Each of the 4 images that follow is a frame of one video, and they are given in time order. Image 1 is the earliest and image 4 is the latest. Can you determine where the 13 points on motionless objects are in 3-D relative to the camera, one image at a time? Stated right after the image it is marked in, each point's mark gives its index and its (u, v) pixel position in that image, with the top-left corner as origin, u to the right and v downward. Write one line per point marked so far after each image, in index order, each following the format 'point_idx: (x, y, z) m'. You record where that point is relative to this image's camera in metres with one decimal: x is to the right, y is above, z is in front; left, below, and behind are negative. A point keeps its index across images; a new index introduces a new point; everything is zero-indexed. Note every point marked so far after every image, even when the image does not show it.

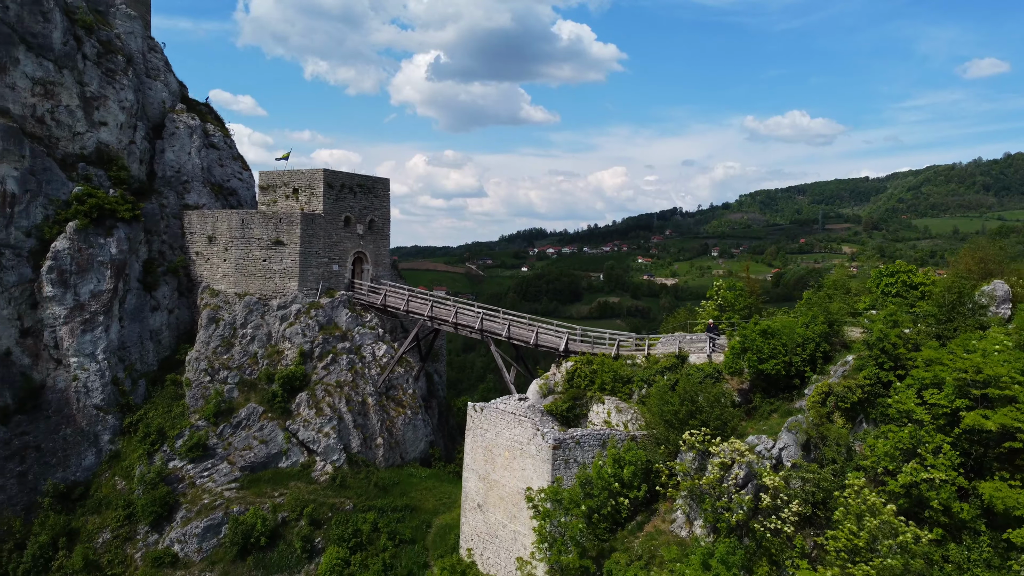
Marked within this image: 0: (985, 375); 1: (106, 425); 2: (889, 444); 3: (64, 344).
0: (+8.3, -1.5, +11.1) m
1: (-11.1, -3.7, +17.0) m
2: (+6.8, -2.8, +11.3) m
3: (-12.1, -1.5, +17.0) m
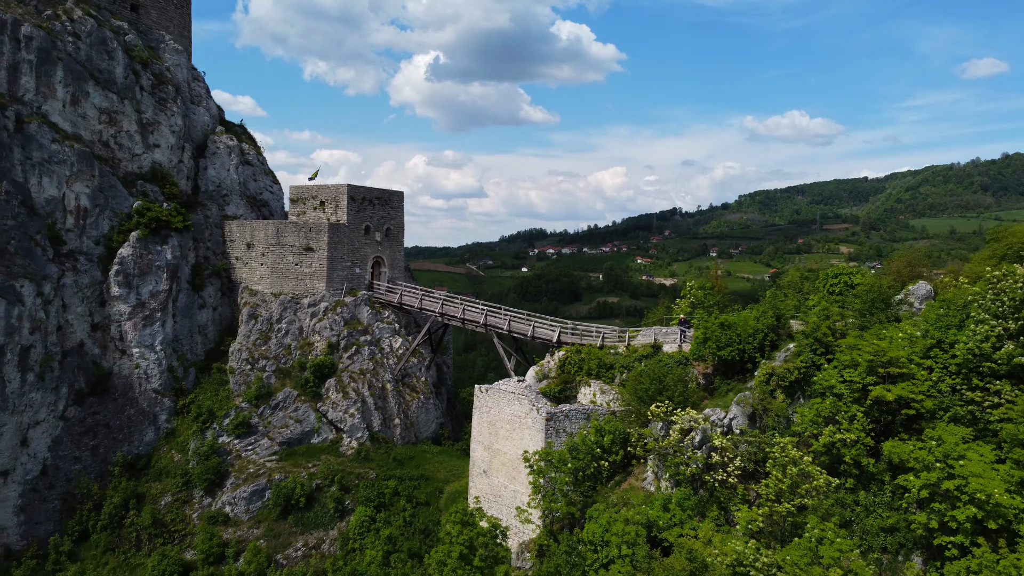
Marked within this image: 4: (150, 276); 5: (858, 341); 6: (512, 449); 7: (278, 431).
0: (+8.3, -1.5, +13.9) m
1: (-11.0, -3.8, +19.8) m
2: (+6.8, -2.8, +14.1) m
3: (-12.1, -1.5, +19.8) m
4: (-11.5, +0.4, +19.9) m
5: (+8.1, -1.2, +14.7) m
6: (0.0, -4.3, +16.8) m
7: (-7.4, -4.5, +19.8) m
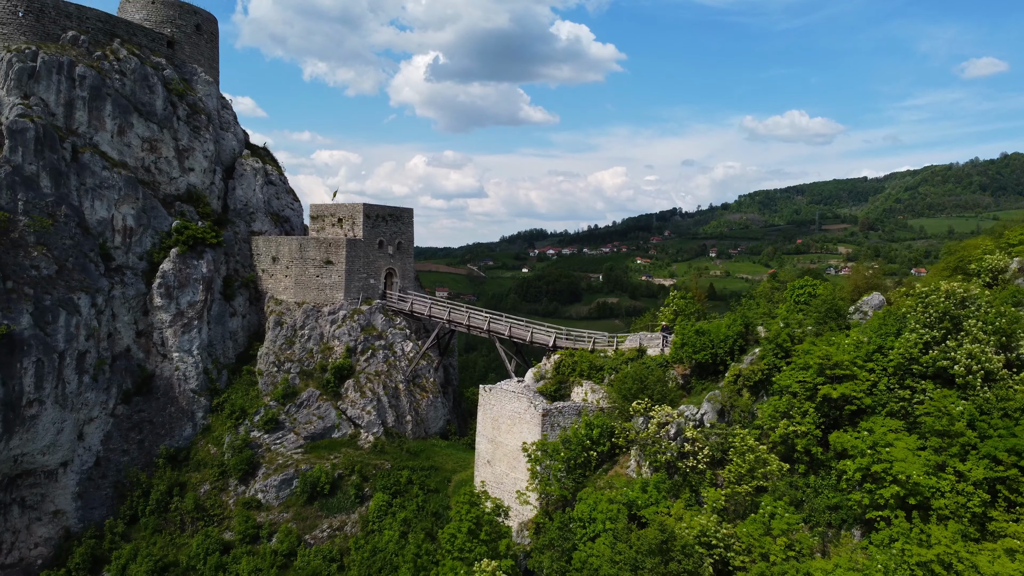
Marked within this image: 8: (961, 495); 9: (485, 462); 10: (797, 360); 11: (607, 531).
0: (+8.4, -1.9, +16.2) m
1: (-11.0, -4.1, +22.1) m
2: (+6.8, -3.1, +16.4) m
3: (-12.1, -1.9, +22.1) m
4: (-11.5, 0.0, +22.2) m
5: (+8.1, -1.6, +17.0) m
6: (0.0, -4.7, +19.1) m
7: (-7.4, -4.9, +22.1) m
8: (+9.4, -4.3, +13.1) m
9: (-0.9, -5.6, +20.0) m
10: (+7.7, -1.9, +16.8) m
11: (+2.3, -5.8, +14.9) m
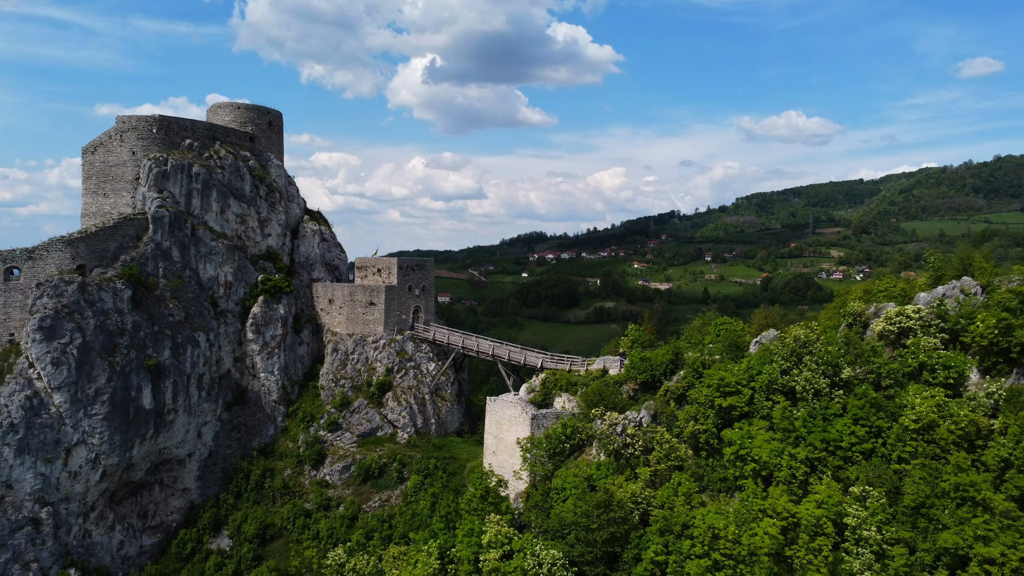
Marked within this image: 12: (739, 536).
0: (+8.3, -3.6, +24.0) m
1: (-11.1, -5.9, +30.0) m
2: (+6.7, -4.8, +24.3) m
3: (-12.2, -3.7, +29.9) m
4: (-11.6, -1.8, +30.1) m
5: (+8.0, -3.3, +24.8) m
6: (-0.1, -6.4, +26.9) m
7: (-7.4, -6.7, +29.9) m
8: (+9.3, -6.0, +20.9) m
9: (-0.9, -7.3, +27.8) m
10: (+7.6, -3.6, +24.7) m
11: (+2.2, -7.5, +22.8) m
12: (+7.0, -7.7, +19.3) m
